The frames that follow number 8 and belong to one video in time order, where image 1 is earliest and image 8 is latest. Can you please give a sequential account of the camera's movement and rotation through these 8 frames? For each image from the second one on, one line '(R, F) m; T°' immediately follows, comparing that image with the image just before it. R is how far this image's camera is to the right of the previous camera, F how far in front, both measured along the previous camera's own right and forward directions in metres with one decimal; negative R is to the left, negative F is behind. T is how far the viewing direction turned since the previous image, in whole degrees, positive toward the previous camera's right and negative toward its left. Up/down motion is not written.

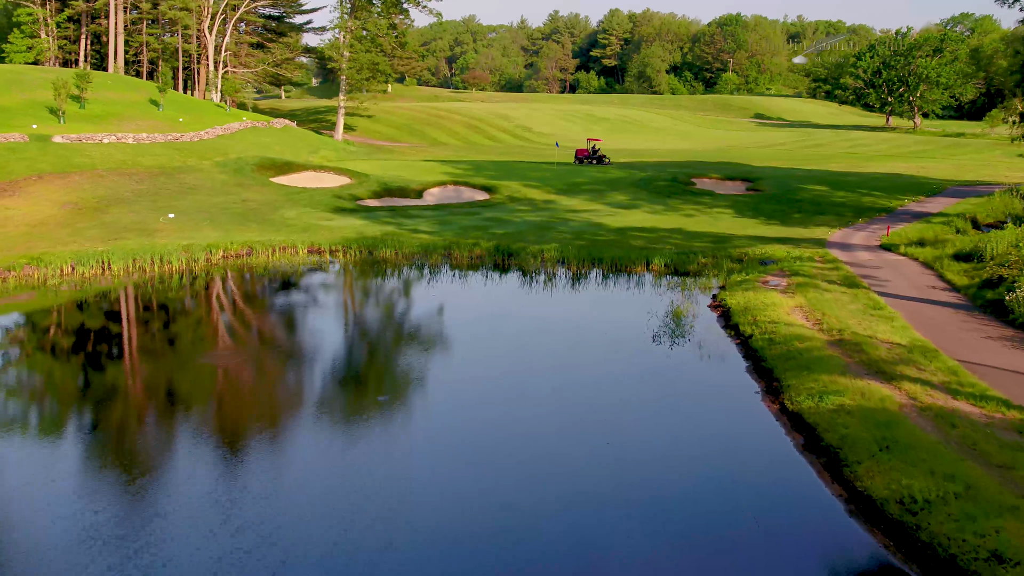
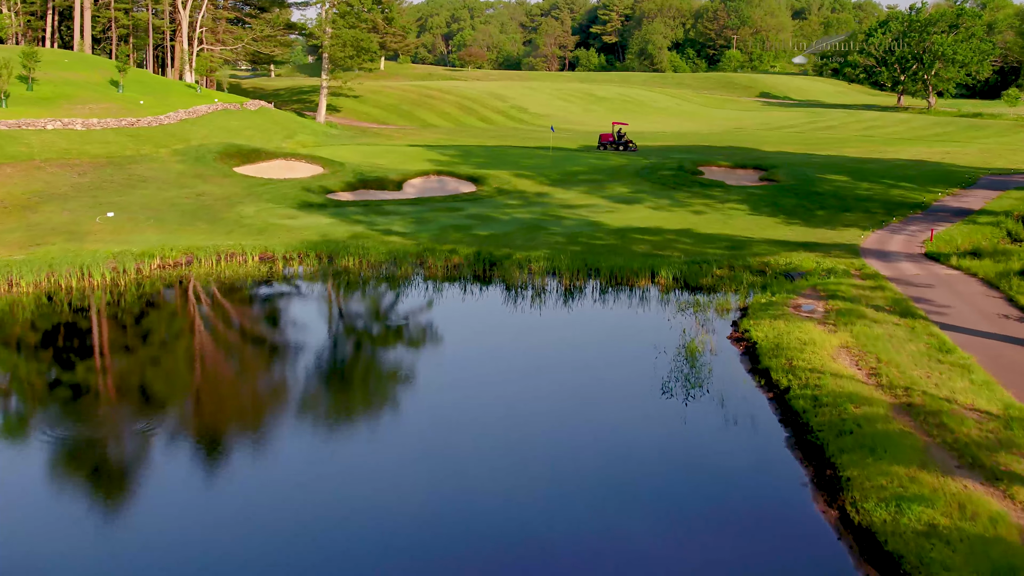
(+0.3, +3.6) m; 0°
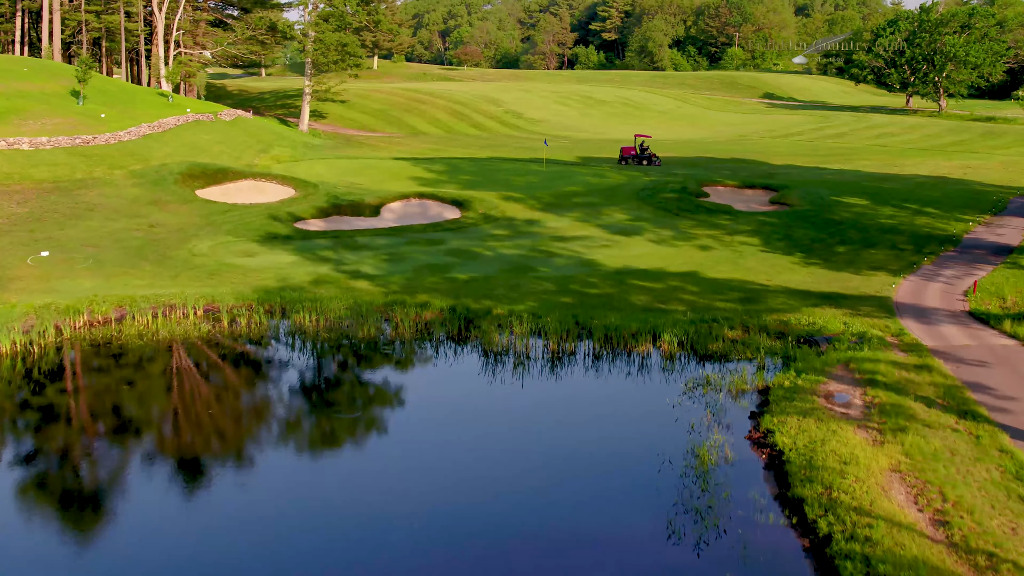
(+0.3, +2.9) m; 0°
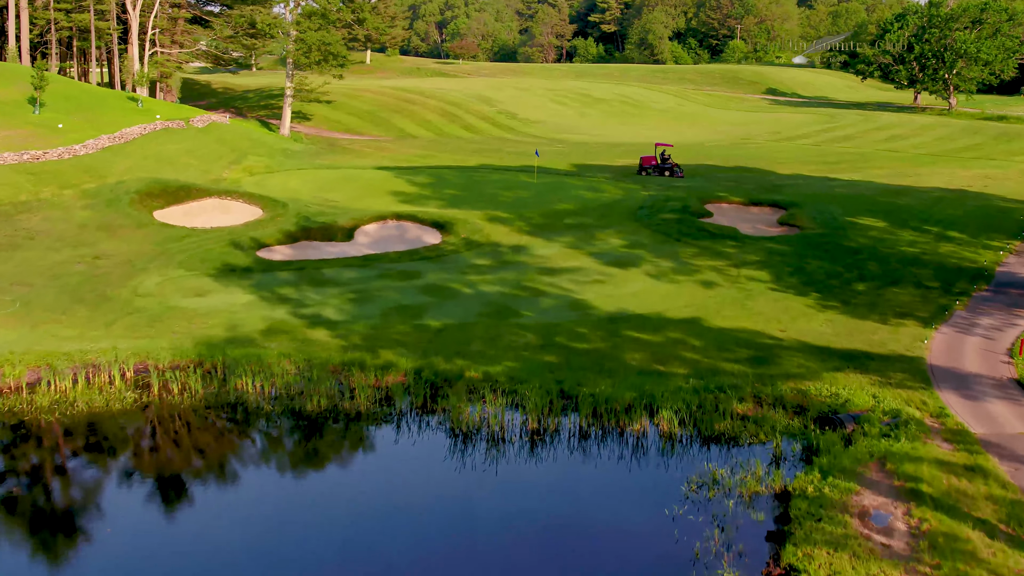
(+0.4, +2.6) m; 0°
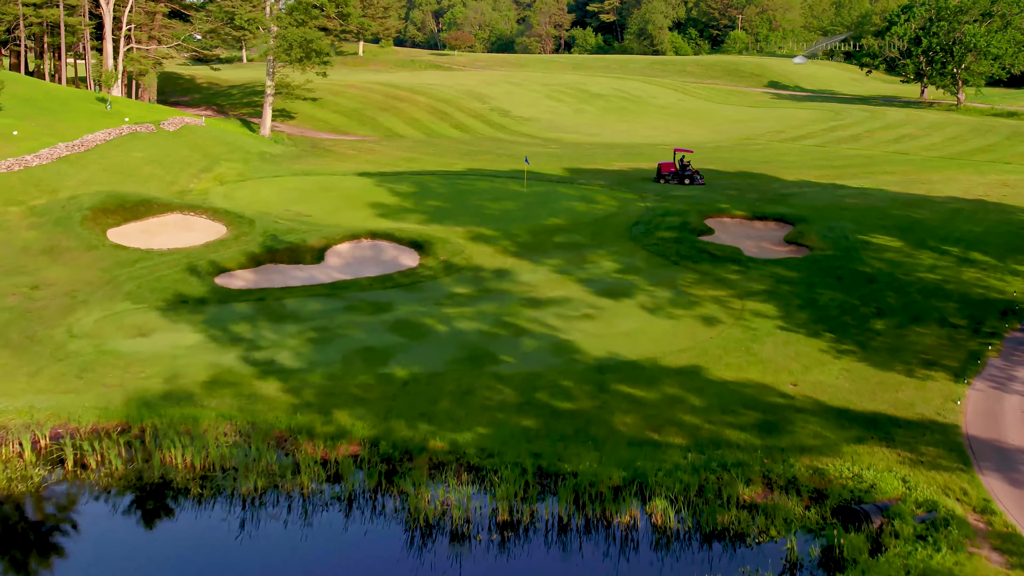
(+0.4, +2.3) m; 0°
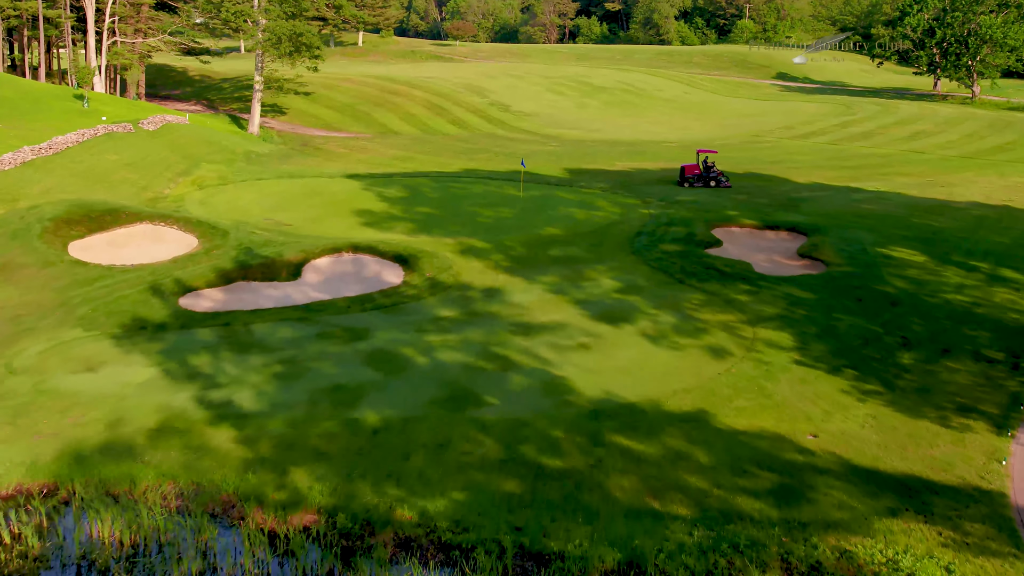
(+0.3, +2.0) m; 0°
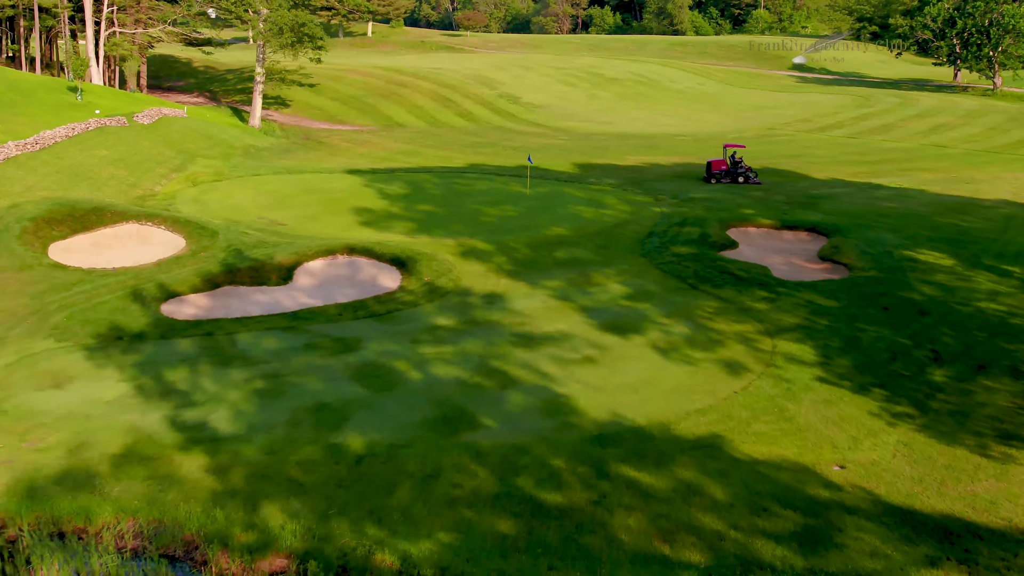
(+0.2, +1.4) m; -1°
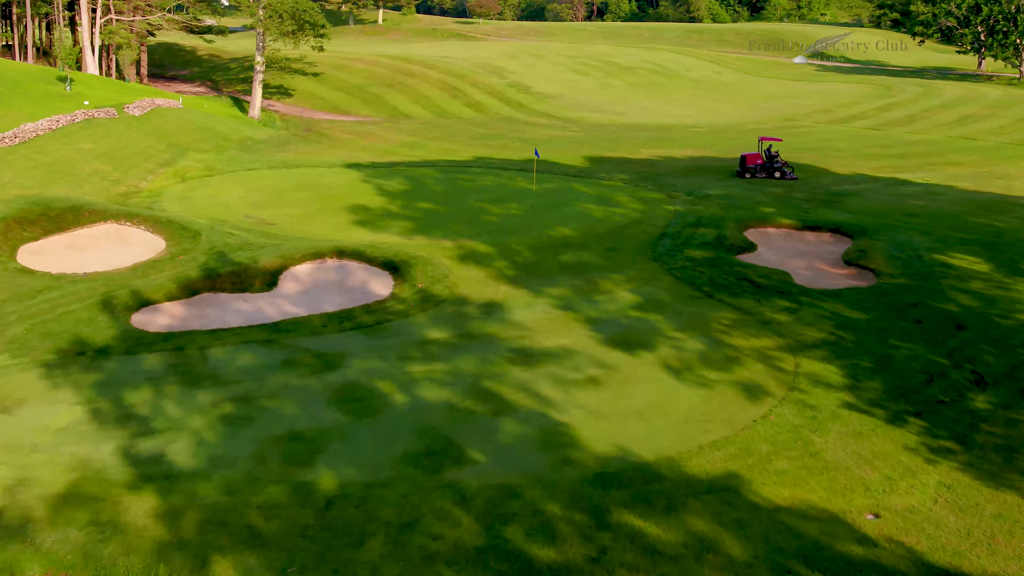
(+0.3, +1.7) m; -1°
